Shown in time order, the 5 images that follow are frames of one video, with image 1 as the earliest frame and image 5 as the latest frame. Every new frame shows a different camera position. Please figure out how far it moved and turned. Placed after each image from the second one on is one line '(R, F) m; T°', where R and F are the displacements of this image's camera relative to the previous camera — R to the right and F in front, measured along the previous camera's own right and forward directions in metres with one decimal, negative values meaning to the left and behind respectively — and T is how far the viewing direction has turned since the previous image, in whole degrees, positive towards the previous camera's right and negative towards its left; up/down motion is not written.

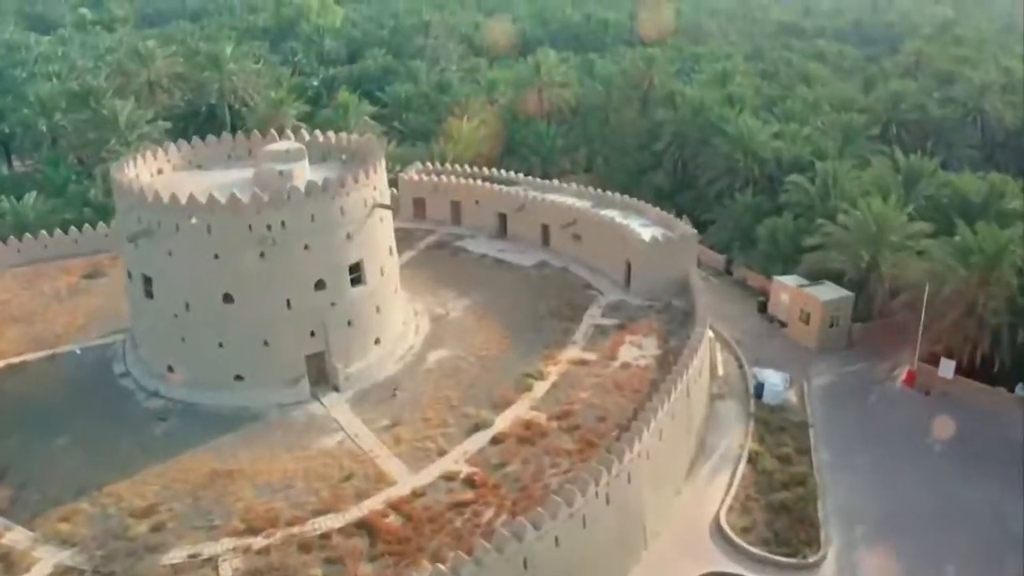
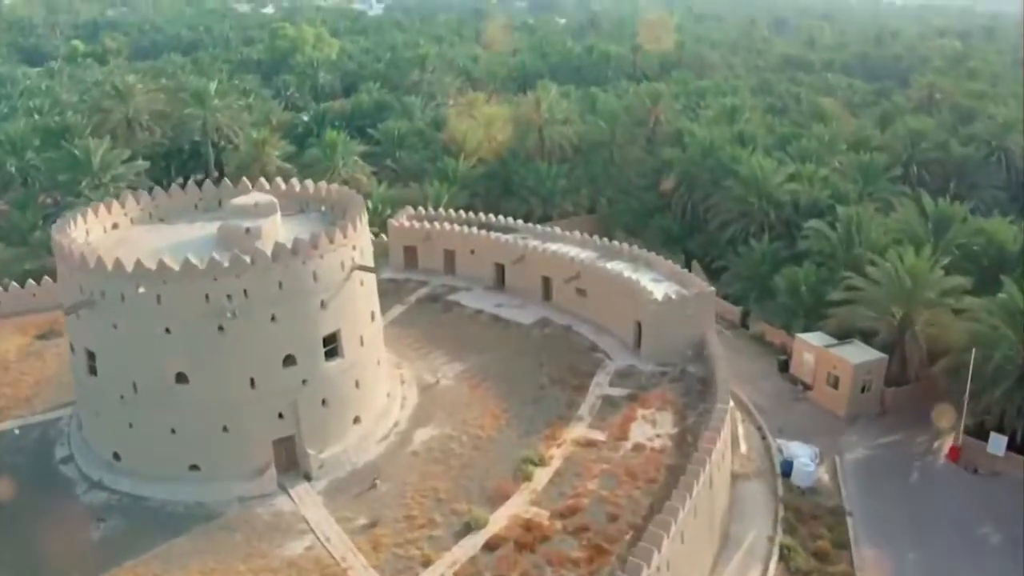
(0.0, +2.2) m; 0°
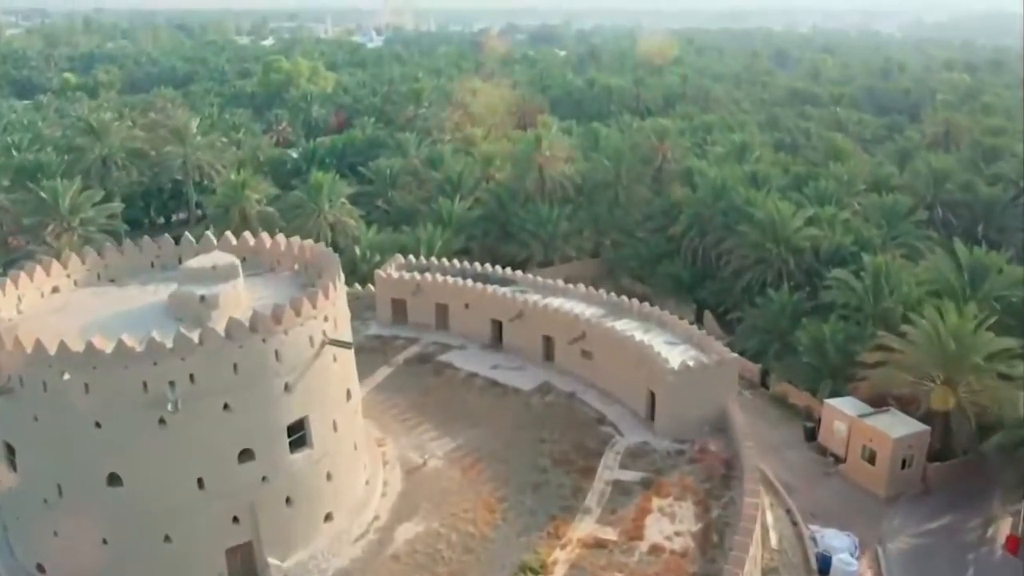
(+0.1, +2.2) m; 0°
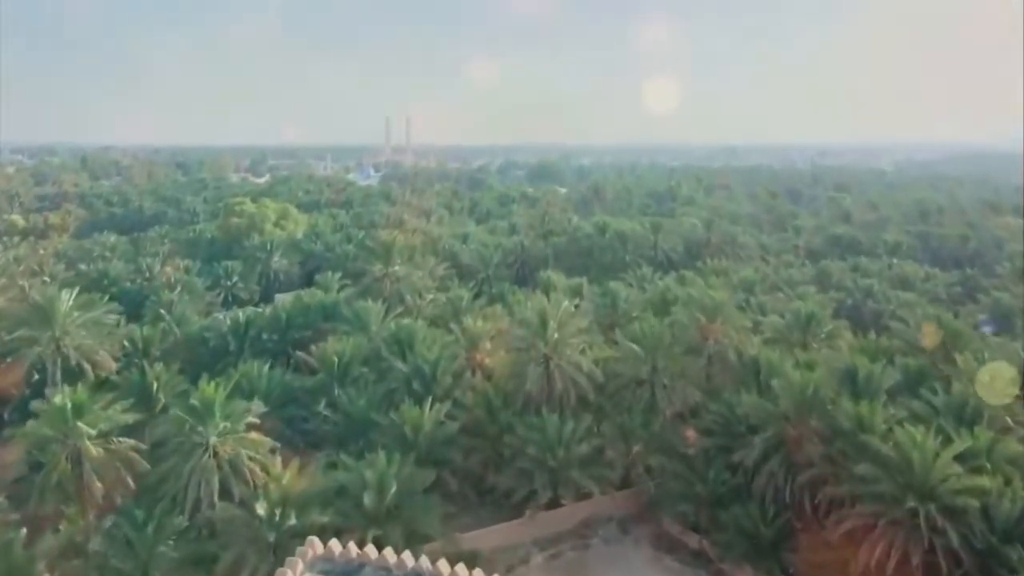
(+0.2, +9.9) m; 0°
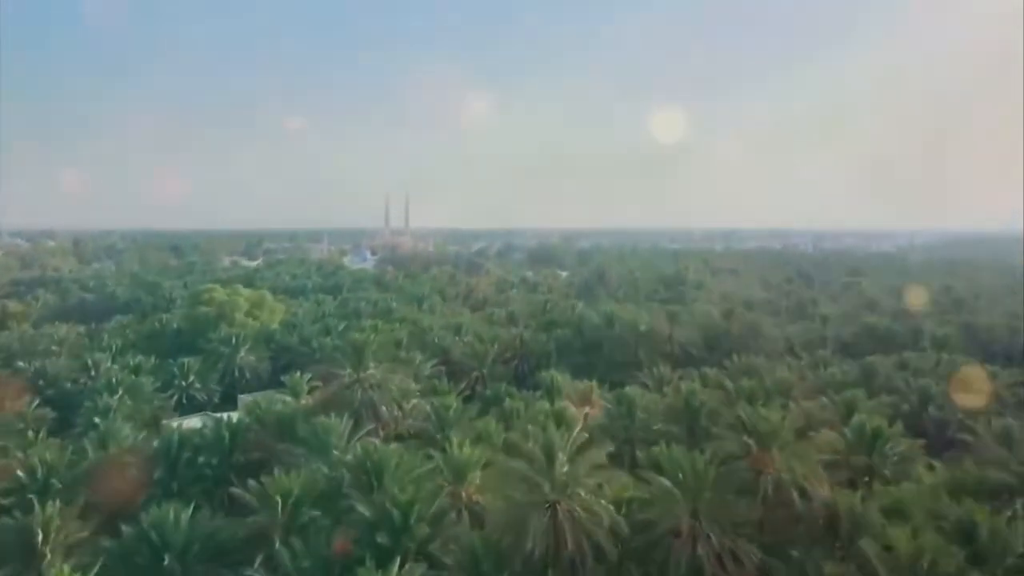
(+0.1, +5.6) m; 0°
